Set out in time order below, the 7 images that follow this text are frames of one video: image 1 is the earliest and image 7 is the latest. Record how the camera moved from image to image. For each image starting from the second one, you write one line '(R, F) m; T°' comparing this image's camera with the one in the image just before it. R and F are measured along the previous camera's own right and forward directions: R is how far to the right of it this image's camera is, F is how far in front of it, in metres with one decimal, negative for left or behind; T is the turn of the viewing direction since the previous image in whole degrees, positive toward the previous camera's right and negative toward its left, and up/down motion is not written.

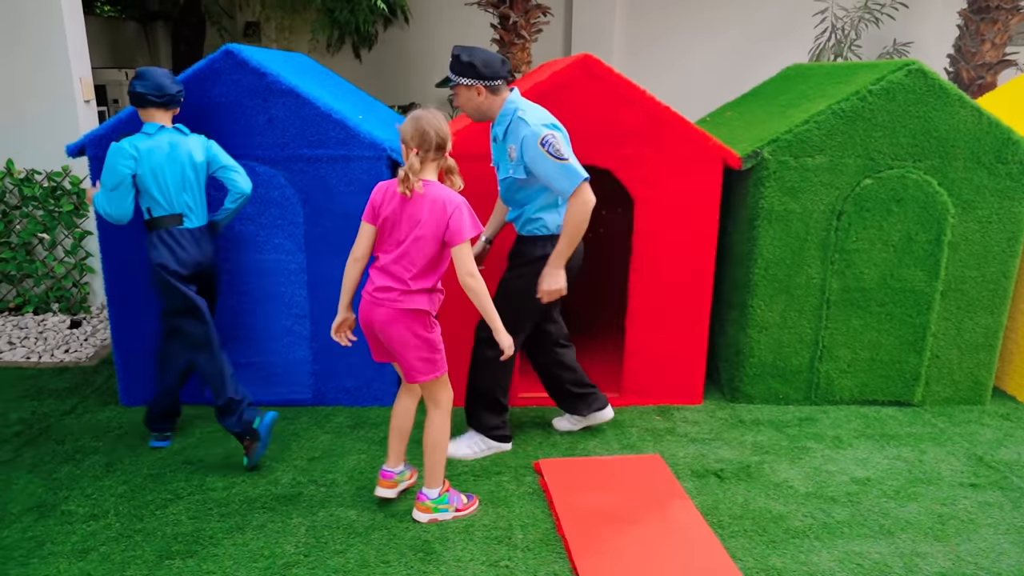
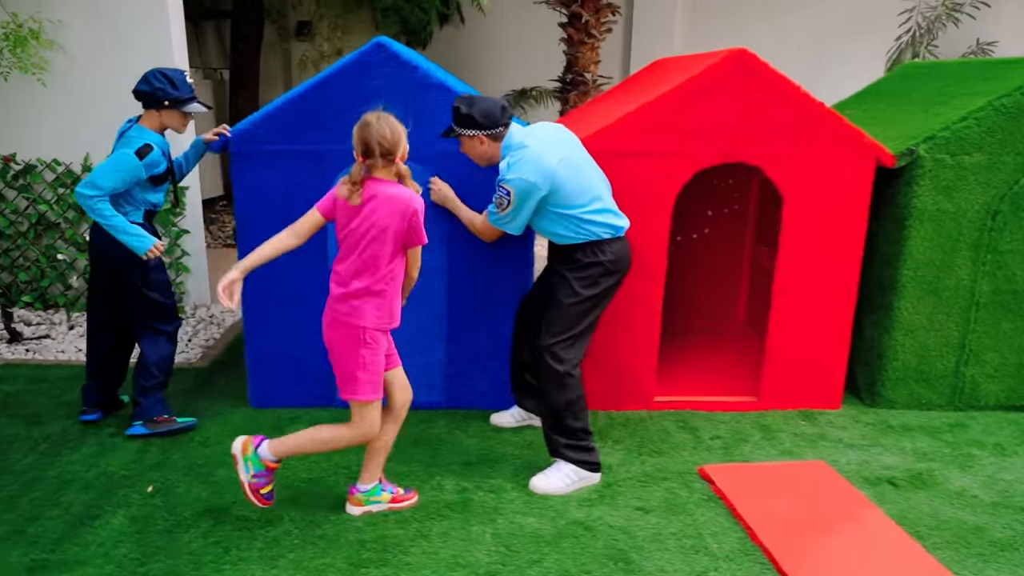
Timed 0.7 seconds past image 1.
(-0.6, +0.1) m; 0°
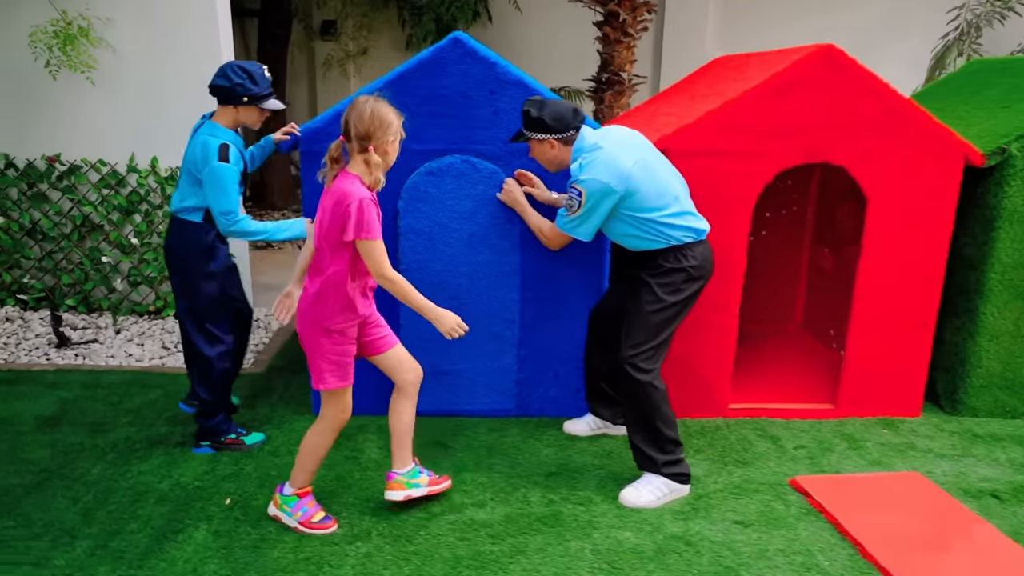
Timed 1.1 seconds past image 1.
(-0.3, +0.1) m; 0°
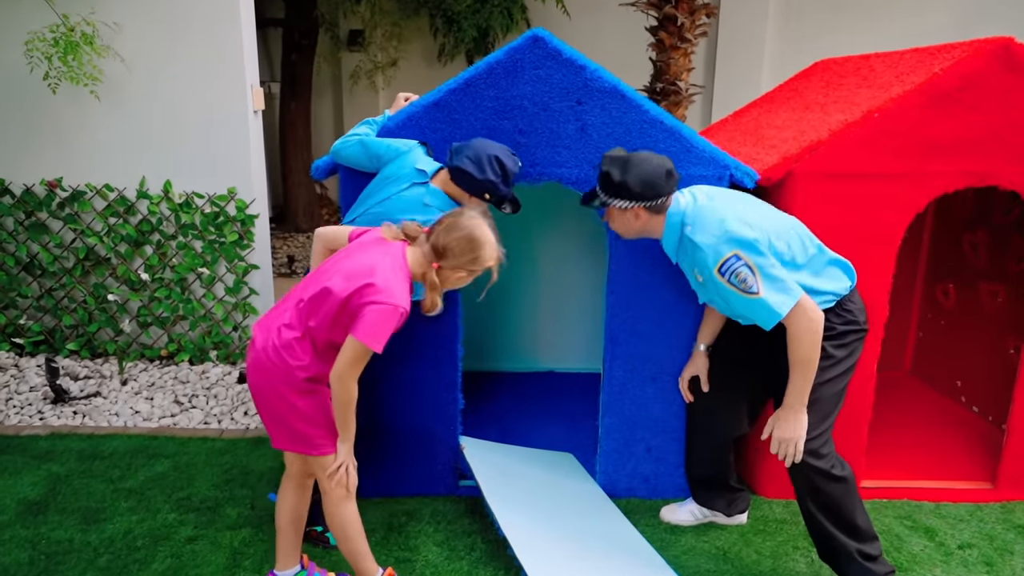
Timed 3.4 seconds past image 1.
(-0.2, +0.6) m; -2°
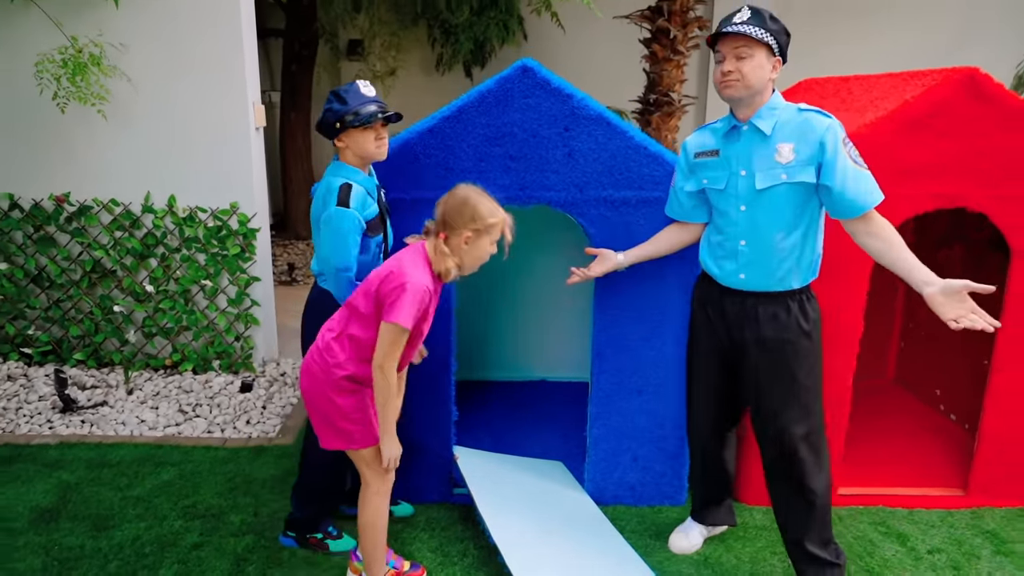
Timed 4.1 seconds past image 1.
(0.0, -0.1) m; 0°
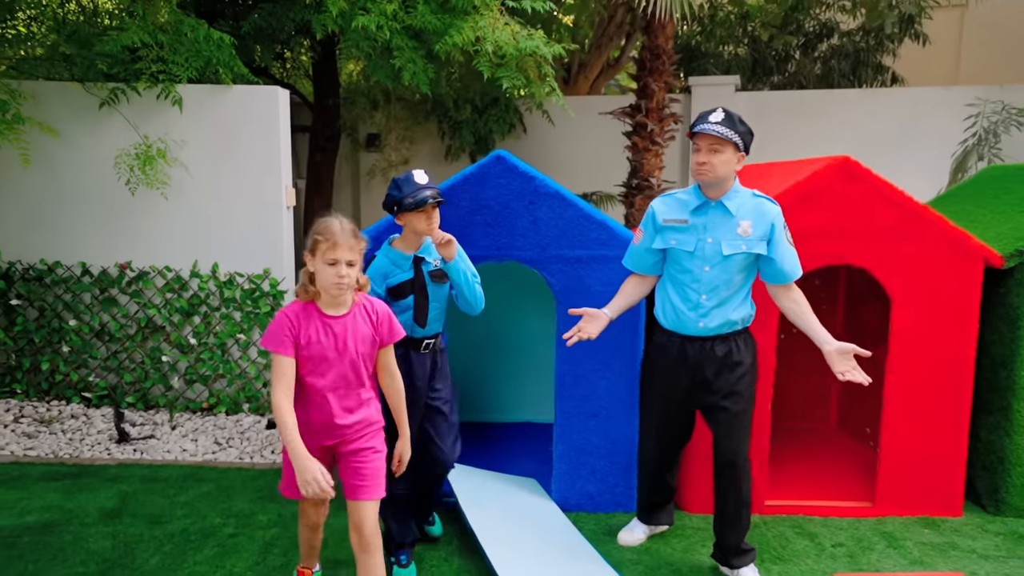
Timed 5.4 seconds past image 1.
(+0.2, -0.7) m; -1°
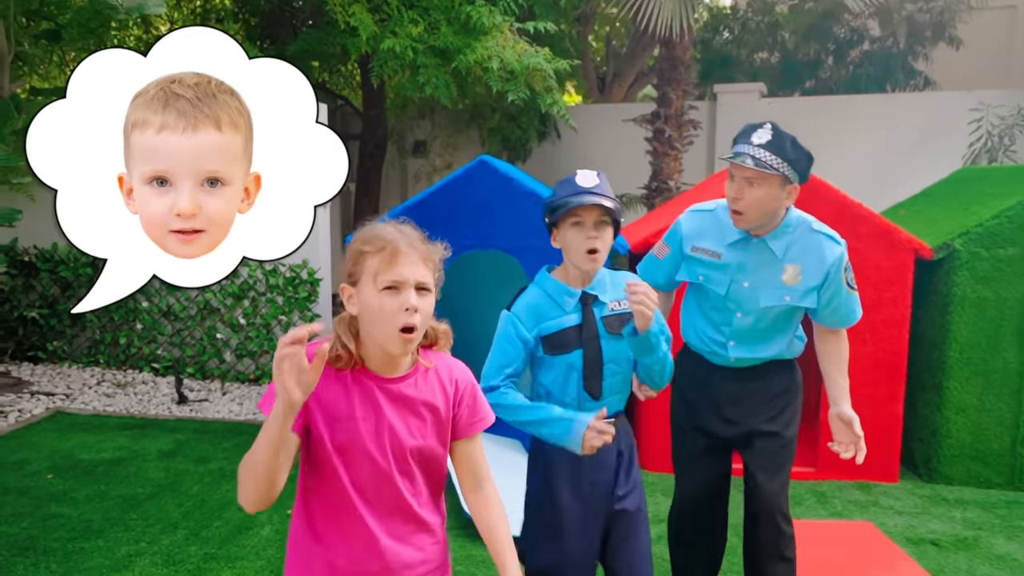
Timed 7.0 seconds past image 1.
(+0.4, -0.5) m; -5°
